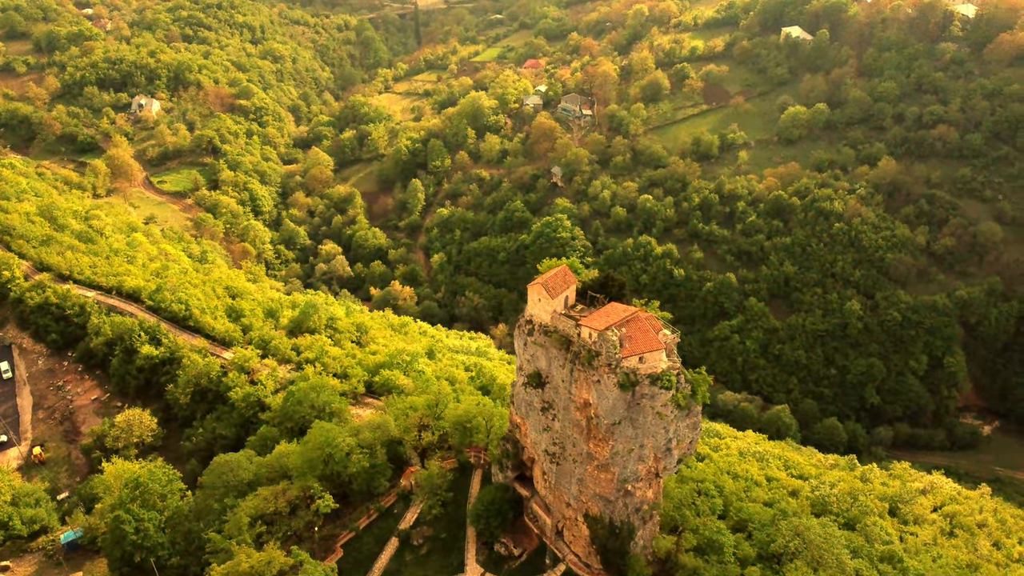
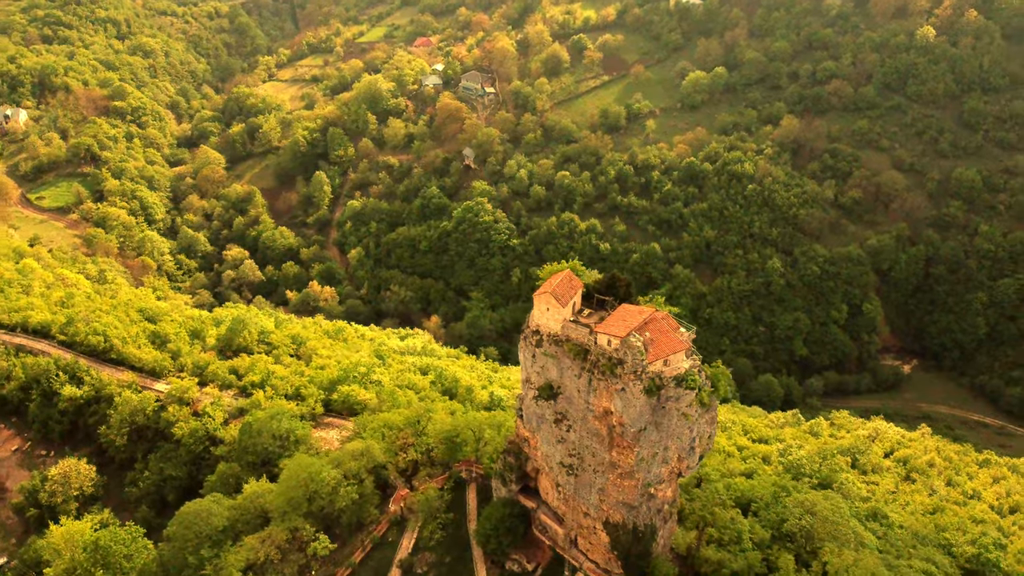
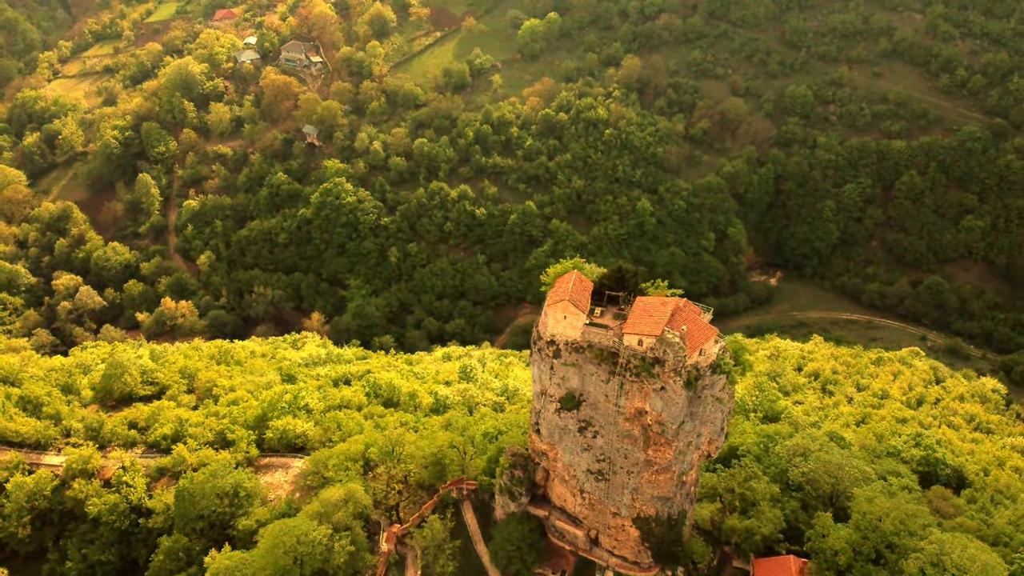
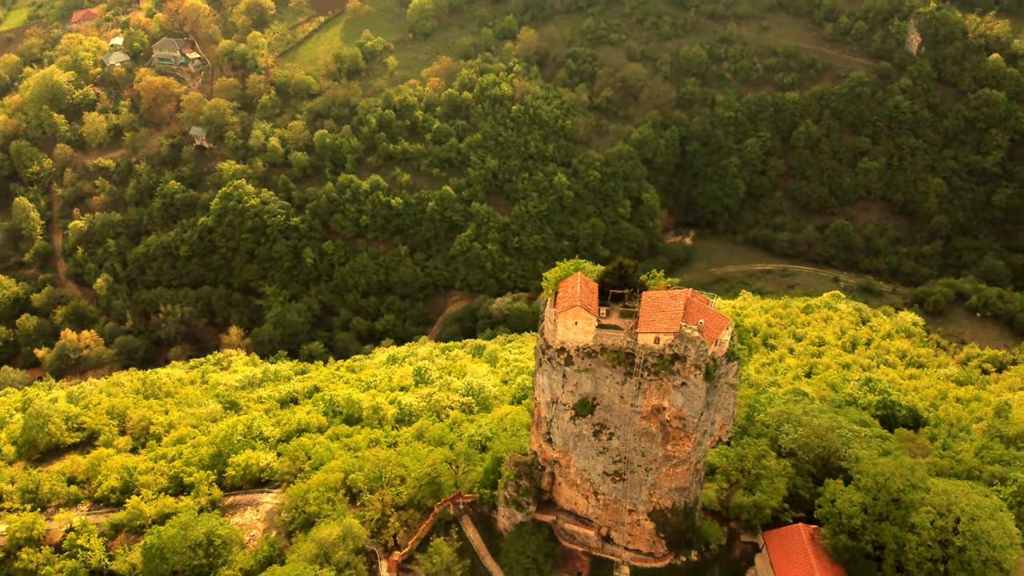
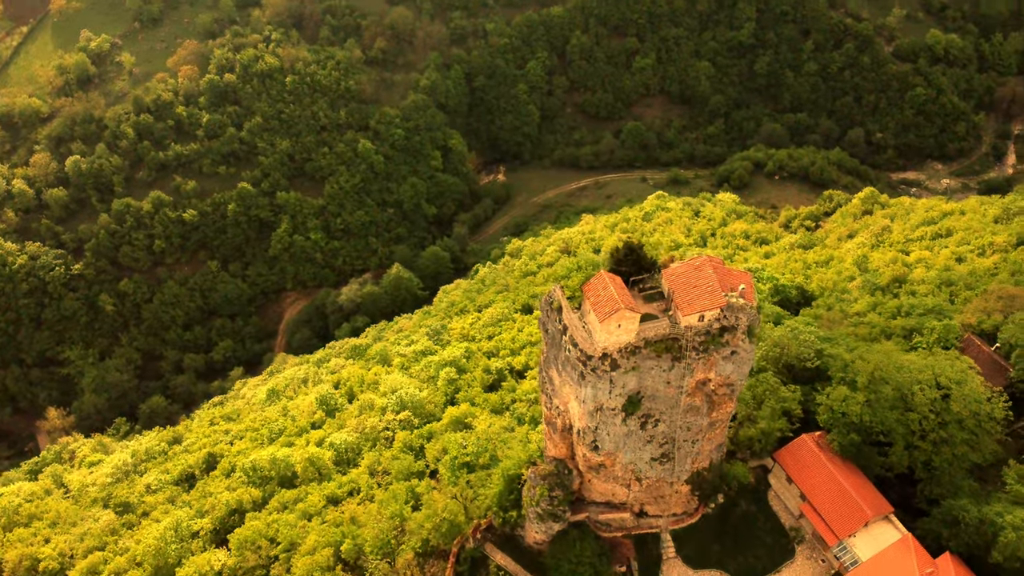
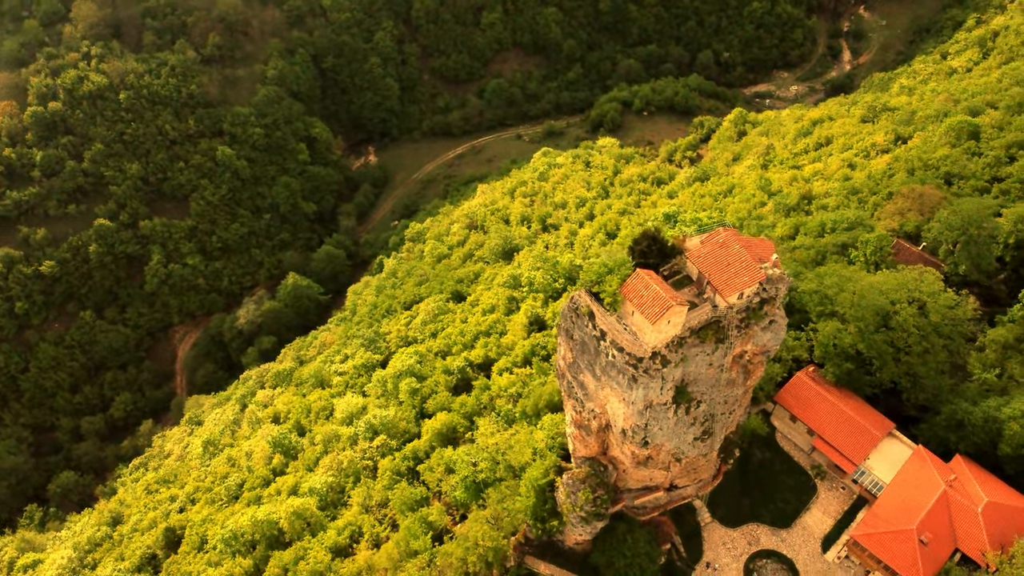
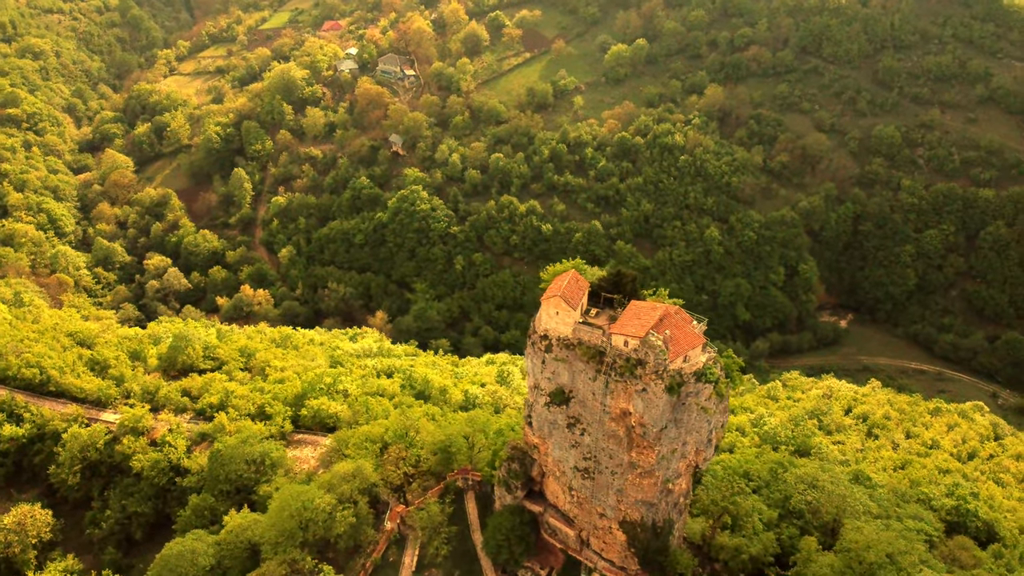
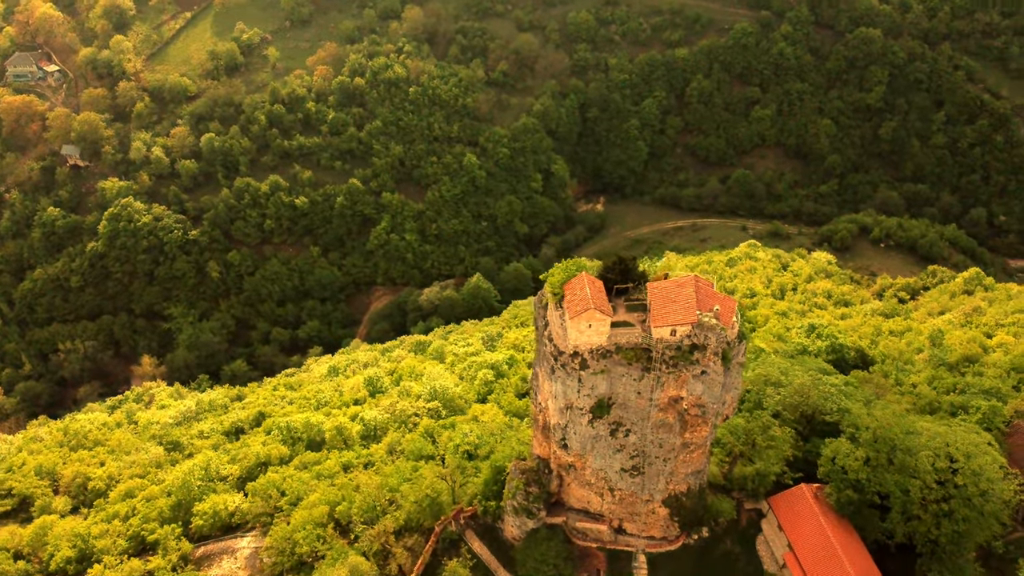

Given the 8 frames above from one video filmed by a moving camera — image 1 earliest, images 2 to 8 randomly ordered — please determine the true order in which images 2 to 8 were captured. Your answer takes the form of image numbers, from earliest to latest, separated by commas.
2, 7, 3, 4, 8, 5, 6
